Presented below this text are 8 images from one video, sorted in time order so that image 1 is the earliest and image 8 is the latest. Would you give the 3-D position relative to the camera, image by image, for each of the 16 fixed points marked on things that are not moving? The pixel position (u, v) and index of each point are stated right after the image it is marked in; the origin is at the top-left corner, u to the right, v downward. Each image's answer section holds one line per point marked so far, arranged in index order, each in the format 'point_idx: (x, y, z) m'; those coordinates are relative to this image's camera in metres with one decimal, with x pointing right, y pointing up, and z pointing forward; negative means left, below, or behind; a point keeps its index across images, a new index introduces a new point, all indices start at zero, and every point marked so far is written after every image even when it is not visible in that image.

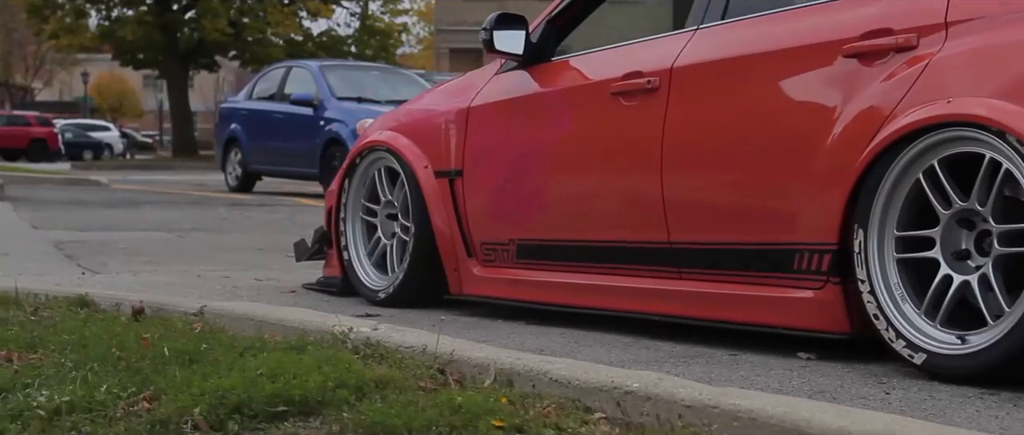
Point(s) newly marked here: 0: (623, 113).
0: (+0.3, +0.3, +4.4) m
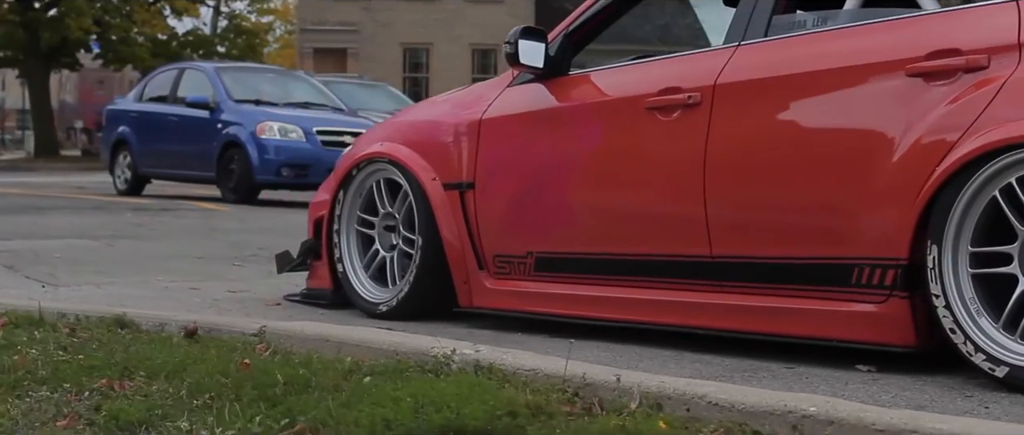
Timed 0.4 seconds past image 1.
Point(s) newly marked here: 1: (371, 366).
0: (+0.4, +0.2, +4.4) m
1: (-0.3, -0.3, +3.3) m
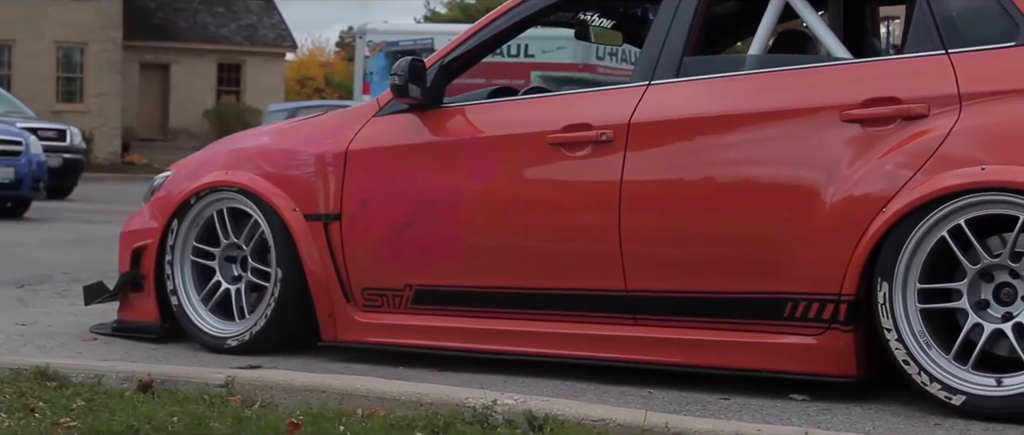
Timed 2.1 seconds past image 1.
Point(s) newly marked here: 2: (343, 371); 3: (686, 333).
0: (+0.2, +0.1, +4.4) m
1: (-0.2, -0.4, +3.2) m
2: (-0.5, -0.4, +4.7) m
3: (+0.5, -0.3, +4.2) m
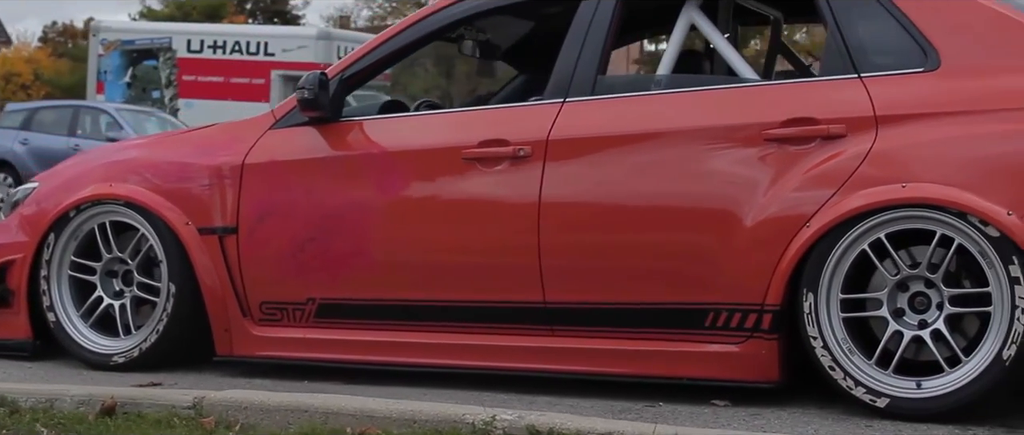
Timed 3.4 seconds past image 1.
0: (-0.1, +0.1, +4.5) m
1: (-0.2, -0.4, +3.3) m
2: (-0.8, -0.5, +4.7) m
3: (+0.3, -0.3, +4.4) m
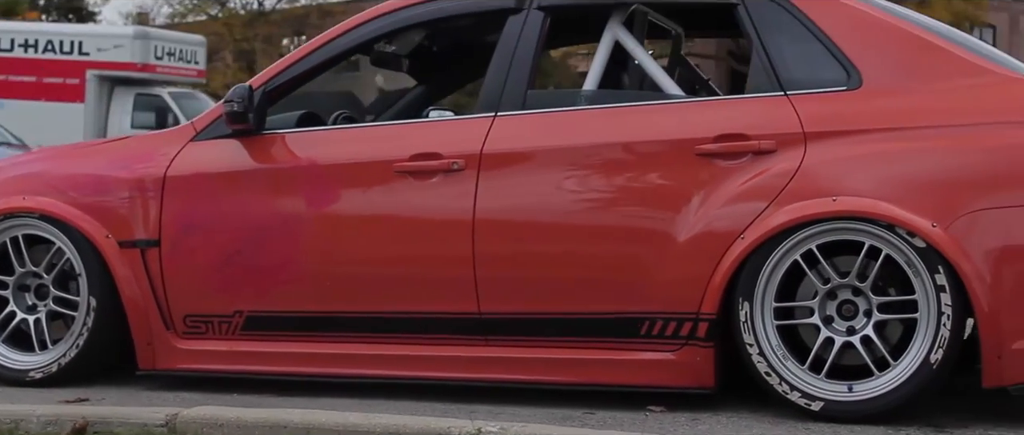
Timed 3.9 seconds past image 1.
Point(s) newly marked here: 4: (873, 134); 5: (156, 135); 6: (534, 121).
0: (-0.3, +0.1, +4.6) m
1: (-0.2, -0.5, +3.3) m
2: (-1.0, -0.5, +4.7) m
3: (+0.1, -0.4, +4.5) m
4: (+0.9, +0.2, +4.2) m
5: (-1.1, +0.2, +4.9) m
6: (+0.1, +0.3, +4.6) m
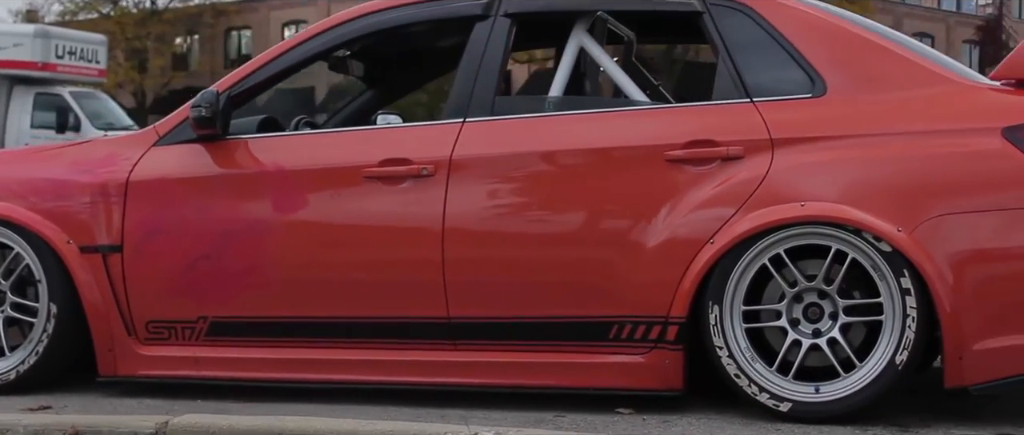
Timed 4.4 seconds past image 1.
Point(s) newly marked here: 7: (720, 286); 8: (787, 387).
0: (-0.4, +0.1, +4.6) m
1: (-0.2, -0.5, +3.3) m
2: (-1.1, -0.5, +4.6) m
3: (0.0, -0.4, +4.5) m
4: (+0.9, +0.2, +4.3) m
5: (-1.2, +0.2, +4.9) m
6: (0.0, +0.3, +4.6) m
7: (+0.6, -0.2, +4.4) m
8: (+0.7, -0.4, +4.3) m
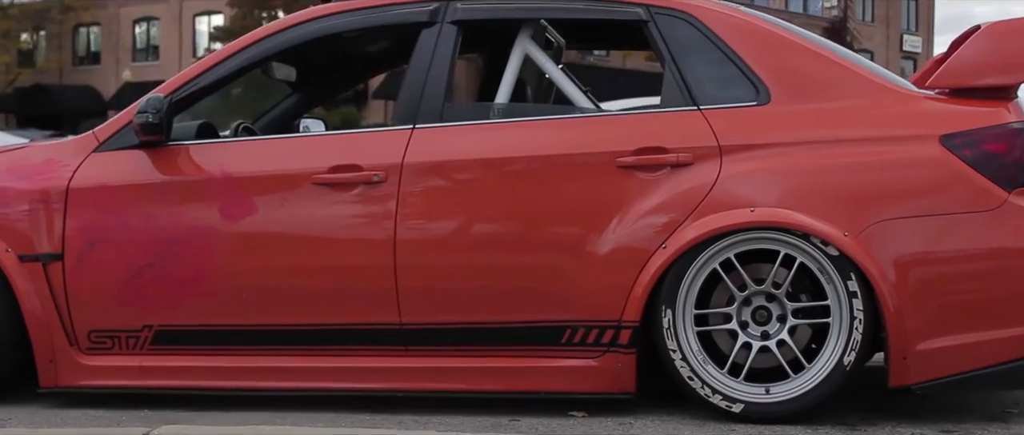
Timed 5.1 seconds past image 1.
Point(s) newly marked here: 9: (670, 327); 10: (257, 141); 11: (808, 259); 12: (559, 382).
0: (-0.5, 0.0, +4.6) m
1: (-0.3, -0.5, +3.4) m
2: (-1.2, -0.6, +4.6) m
3: (-0.1, -0.4, +4.6) m
4: (+0.7, +0.2, +4.5) m
5: (-1.3, +0.2, +4.8) m
6: (-0.2, +0.2, +4.6) m
7: (+0.4, -0.2, +4.4) m
8: (+0.6, -0.5, +4.4) m
9: (+0.4, -0.3, +4.4) m
10: (-0.8, +0.2, +4.7) m
11: (+0.8, -0.1, +4.4) m
12: (+0.1, -0.5, +4.5) m
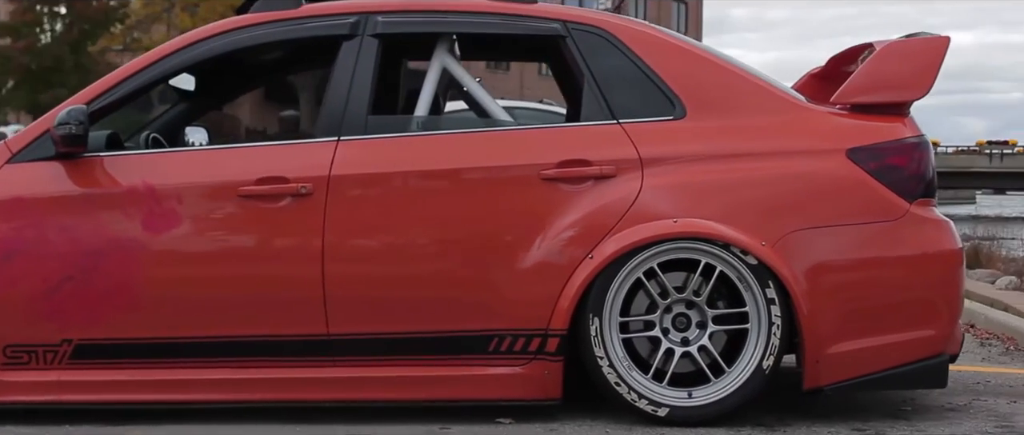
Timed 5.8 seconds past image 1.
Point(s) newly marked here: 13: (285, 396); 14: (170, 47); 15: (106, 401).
0: (-0.7, 0.0, +4.6) m
1: (-0.3, -0.5, +3.4) m
2: (-1.4, -0.6, +4.5) m
3: (-0.3, -0.4, +4.6) m
4: (+0.5, +0.2, +4.6) m
5: (-1.6, +0.2, +4.7) m
6: (-0.4, +0.2, +4.7) m
7: (+0.2, -0.2, +4.6) m
8: (+0.4, -0.5, +4.6) m
9: (+0.2, -0.3, +4.6) m
10: (-1.0, +0.2, +4.7) m
11: (+0.6, -0.1, +4.6) m
12: (-0.1, -0.5, +4.6) m
13: (-0.6, -0.5, +4.6) m
14: (-1.0, +0.5, +4.8) m
15: (-1.2, -0.5, +4.6) m
